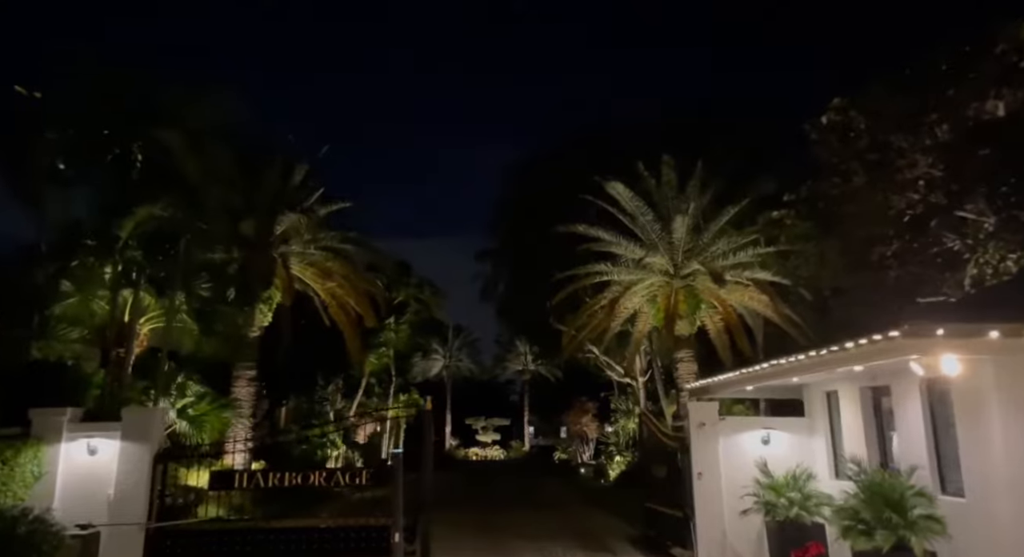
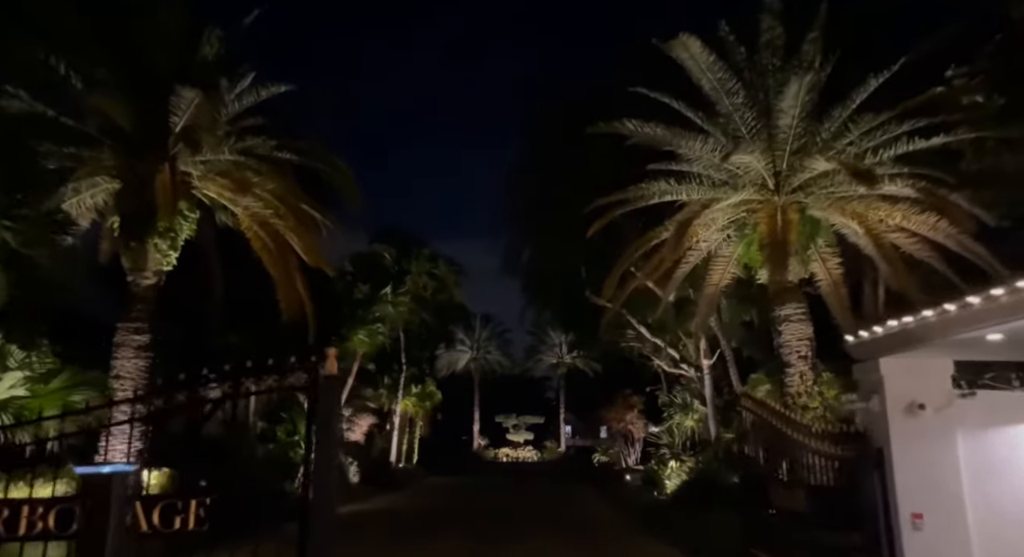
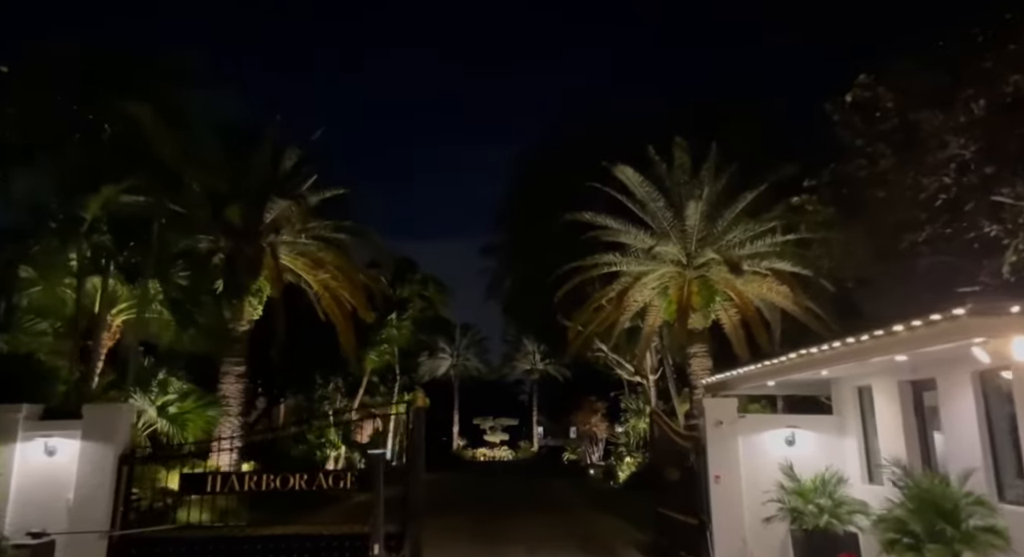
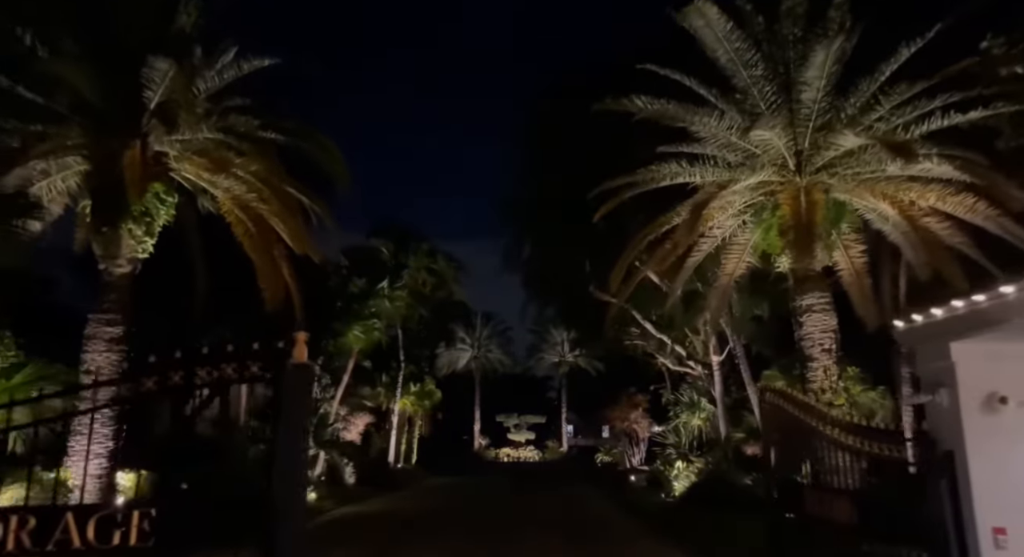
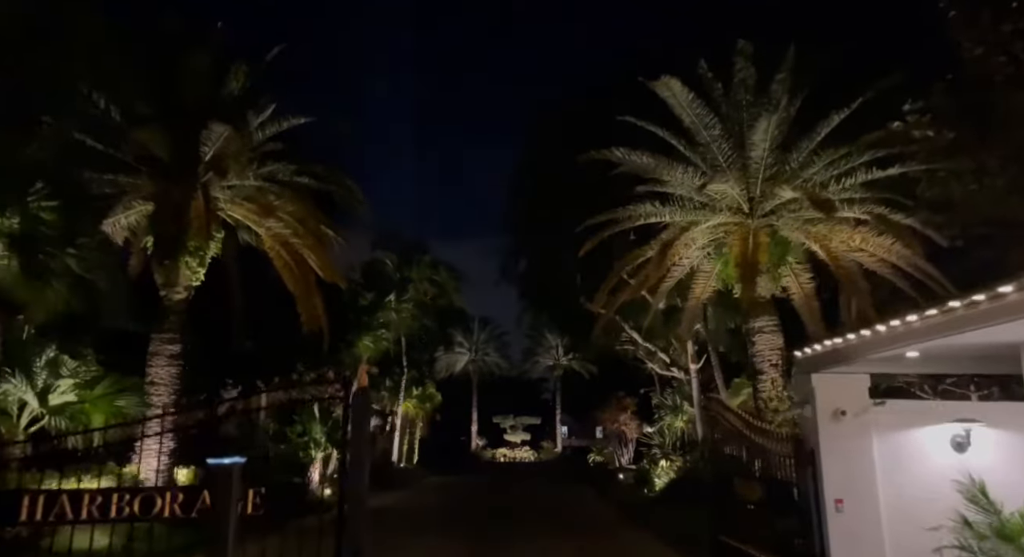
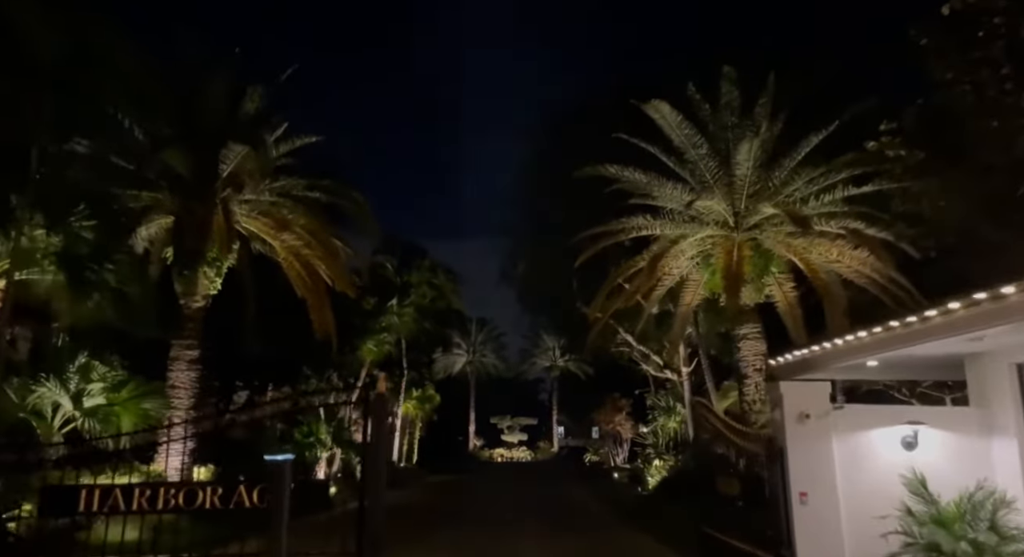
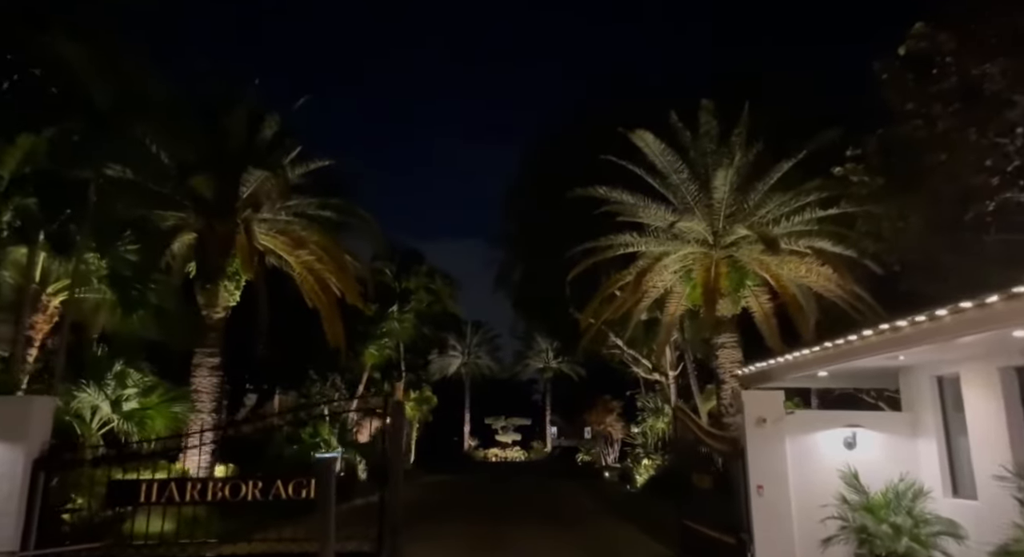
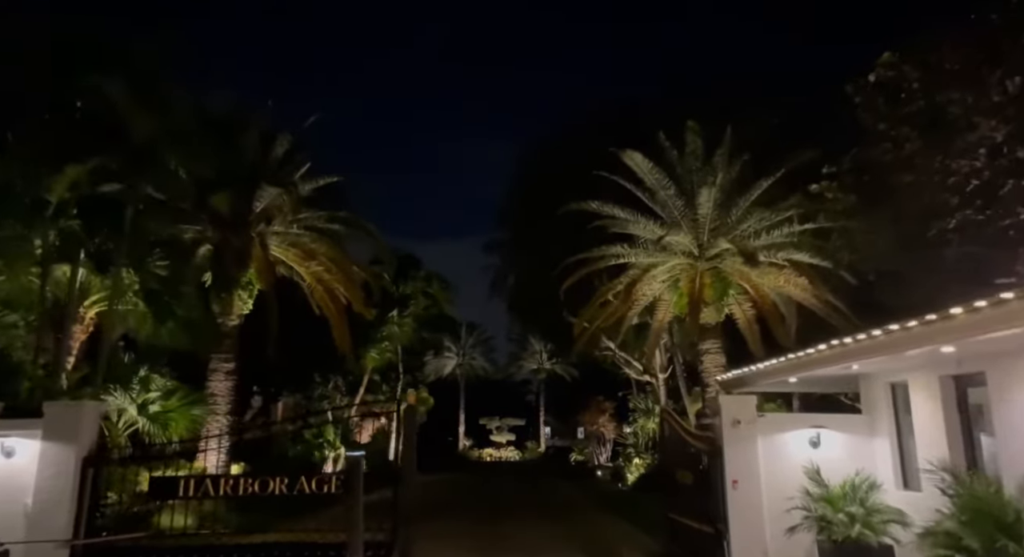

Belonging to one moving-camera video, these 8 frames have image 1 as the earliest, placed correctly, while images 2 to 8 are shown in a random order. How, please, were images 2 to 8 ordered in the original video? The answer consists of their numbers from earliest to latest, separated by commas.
3, 8, 7, 6, 5, 2, 4
